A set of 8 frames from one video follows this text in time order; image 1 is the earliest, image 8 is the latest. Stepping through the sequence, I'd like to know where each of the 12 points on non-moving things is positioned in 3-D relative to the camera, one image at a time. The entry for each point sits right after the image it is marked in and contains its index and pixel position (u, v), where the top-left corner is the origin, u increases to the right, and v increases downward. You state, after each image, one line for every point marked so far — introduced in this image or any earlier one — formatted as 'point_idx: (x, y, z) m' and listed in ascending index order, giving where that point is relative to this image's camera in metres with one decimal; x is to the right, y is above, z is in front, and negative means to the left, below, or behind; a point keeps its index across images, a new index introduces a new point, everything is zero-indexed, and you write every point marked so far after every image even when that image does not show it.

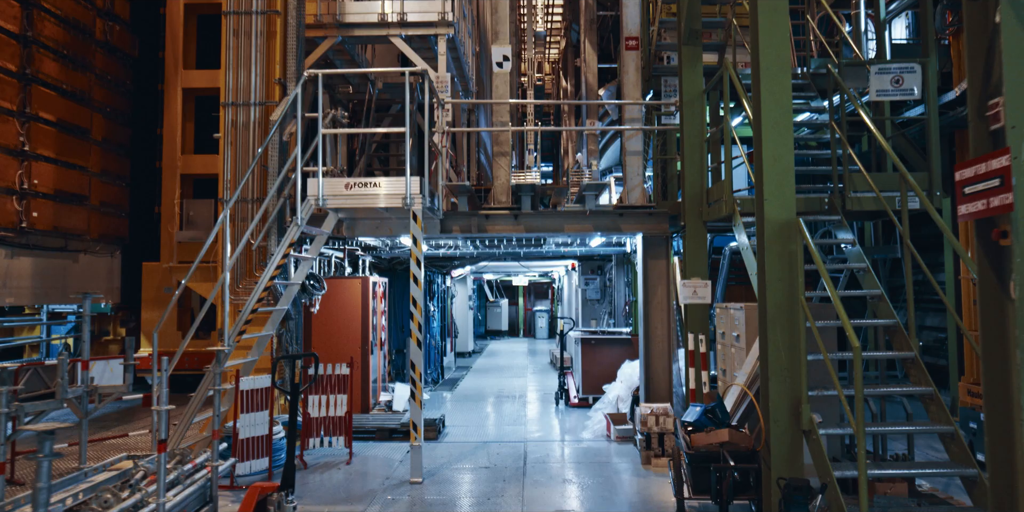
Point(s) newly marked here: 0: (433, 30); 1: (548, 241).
0: (-1.2, +3.4, +10.4) m
1: (+0.5, +0.2, +10.5) m
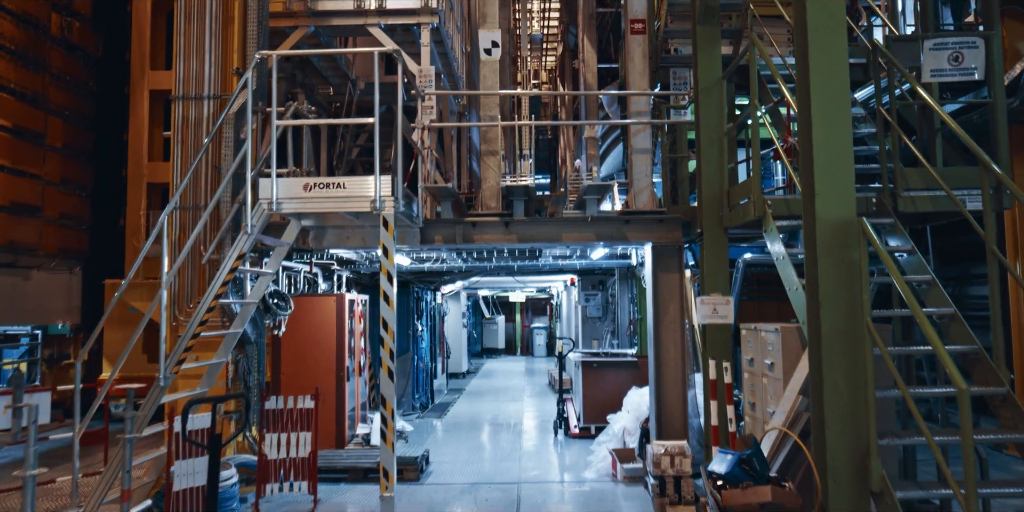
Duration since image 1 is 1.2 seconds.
0: (-1.3, +3.2, +9.4) m
1: (+0.4, 0.0, +9.4) m
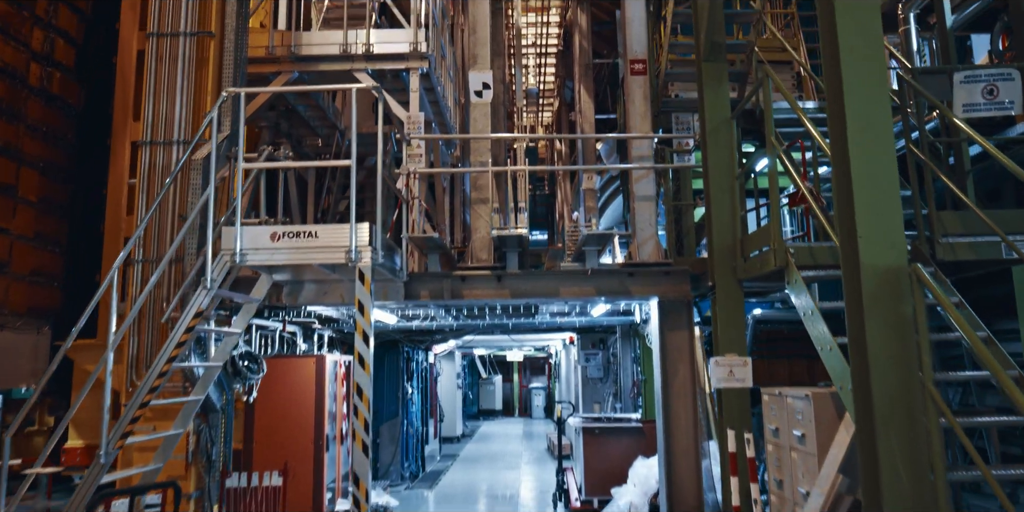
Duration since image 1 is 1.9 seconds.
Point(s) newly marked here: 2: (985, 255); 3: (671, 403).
0: (-1.4, +2.5, +9.0) m
1: (+0.4, -0.7, +8.7) m
2: (+3.3, 0.0, +5.0) m
3: (+1.6, -1.4, +6.9) m
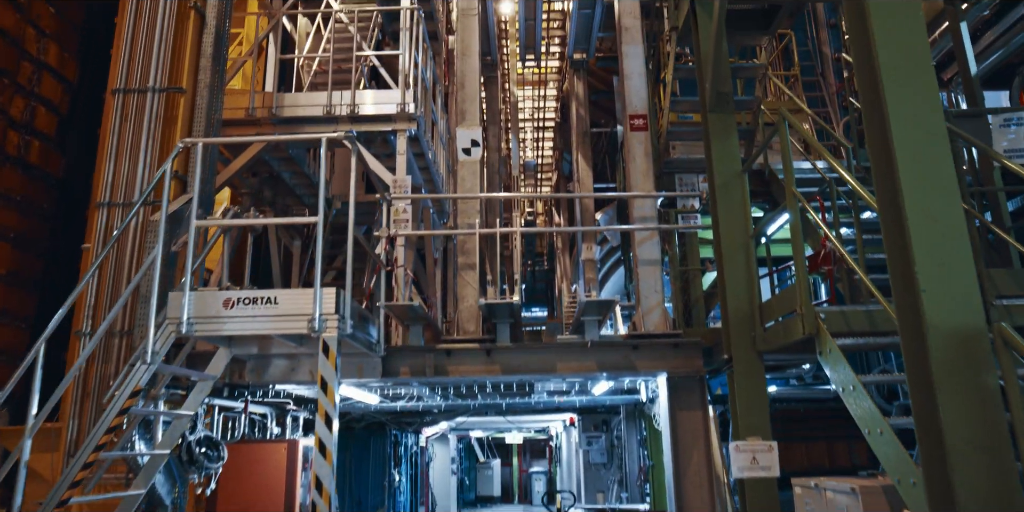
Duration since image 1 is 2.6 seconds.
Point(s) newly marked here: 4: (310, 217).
0: (-1.5, +1.6, +8.5) m
1: (+0.3, -1.5, +8.0) m
2: (+3.2, -0.4, +4.3) m
3: (+1.5, -2.1, +6.1) m
4: (-1.4, +0.3, +5.0) m
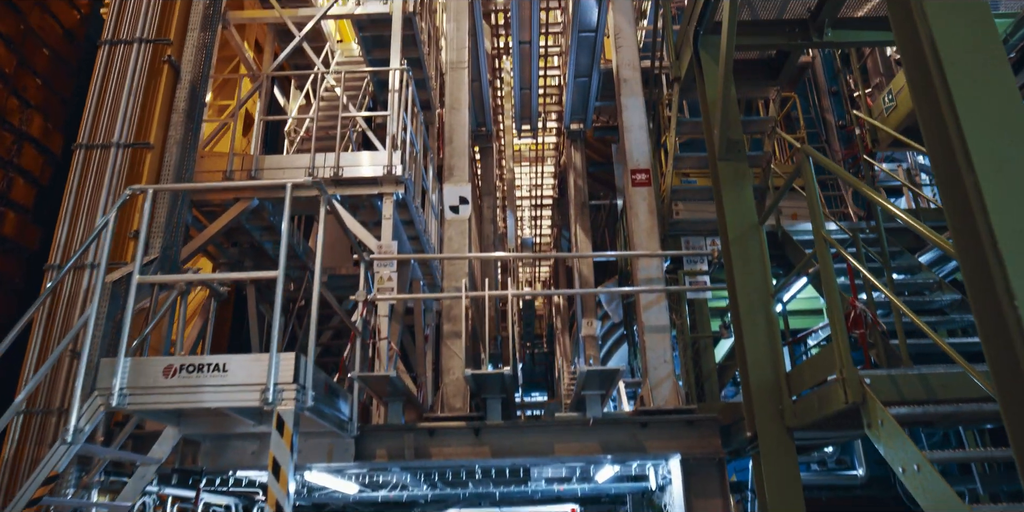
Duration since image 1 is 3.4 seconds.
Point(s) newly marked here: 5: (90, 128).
0: (-1.5, +0.8, +8.0) m
1: (+0.2, -2.2, +7.1) m
2: (+3.2, -0.7, +3.6) m
3: (+1.4, -2.5, +5.2) m
4: (-1.5, -0.1, +4.4) m
5: (-3.8, +1.1, +6.4) m
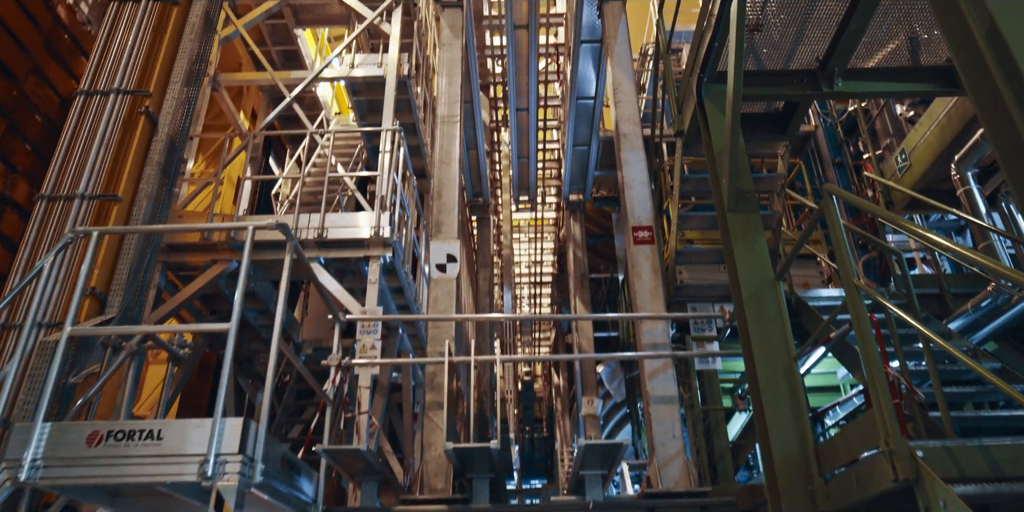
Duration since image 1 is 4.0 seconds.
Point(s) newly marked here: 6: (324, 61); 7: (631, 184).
0: (-1.6, +0.1, +7.6) m
1: (+0.1, -2.8, +6.3) m
2: (+3.1, -0.9, +3.0) m
3: (+1.3, -2.9, +4.3) m
4: (-1.5, -0.4, +3.9) m
5: (-3.9, +0.6, +6.0) m
6: (-2.3, +2.4, +8.7) m
7: (+1.0, +0.6, +6.0) m
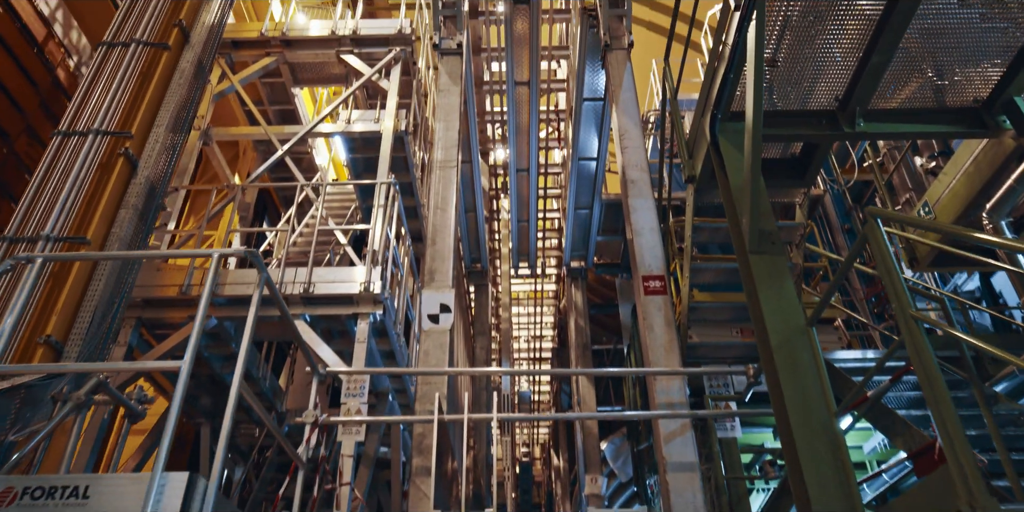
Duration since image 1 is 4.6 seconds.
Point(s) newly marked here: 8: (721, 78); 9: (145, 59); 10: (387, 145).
0: (-1.6, -0.5, +7.1) m
1: (+0.1, -3.2, +5.5) m
2: (+3.1, -0.9, +2.4) m
3: (+1.3, -3.1, +3.5) m
4: (-1.6, -0.5, +3.3) m
5: (-3.9, +0.3, +5.6) m
6: (-2.3, +1.7, +8.5) m
7: (+1.0, +0.2, +5.6) m
8: (+1.4, +1.2, +4.8) m
9: (-3.5, +1.9, +6.7) m
10: (-1.5, +1.3, +8.3) m
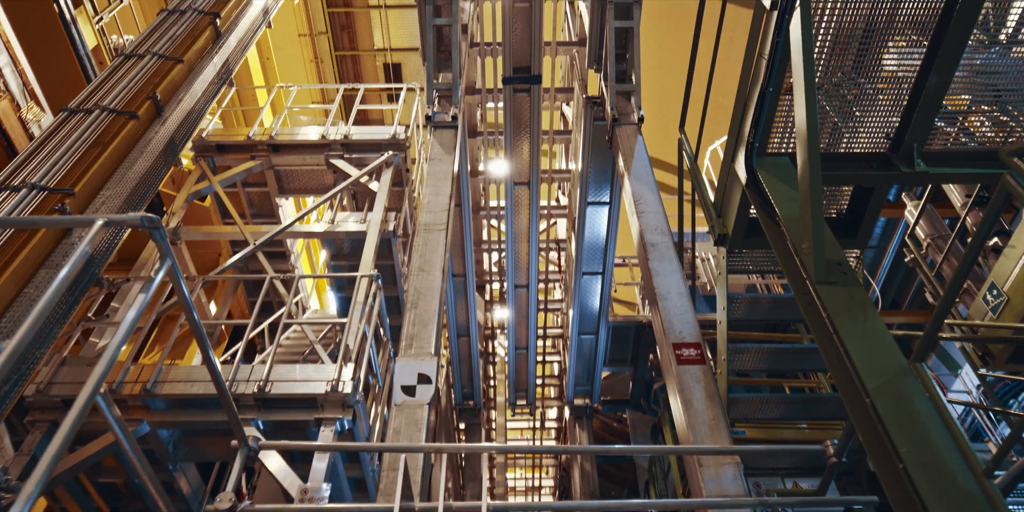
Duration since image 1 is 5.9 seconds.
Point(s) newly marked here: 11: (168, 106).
0: (-1.6, -1.3, +5.9) m
1: (+0.1, -3.5, +3.6) m
2: (+3.1, -0.6, +1.3) m
3: (+1.3, -2.9, +1.8) m
4: (-1.6, -0.3, +2.2) m
5: (-3.9, -0.1, +4.6) m
6: (-2.3, +0.5, +7.8) m
7: (+1.0, -0.3, +4.6) m
8: (+1.4, +0.9, +4.1) m
9: (-3.5, +1.1, +6.0) m
10: (-1.5, +0.1, +7.5) m
11: (-3.3, +1.4, +6.8) m
